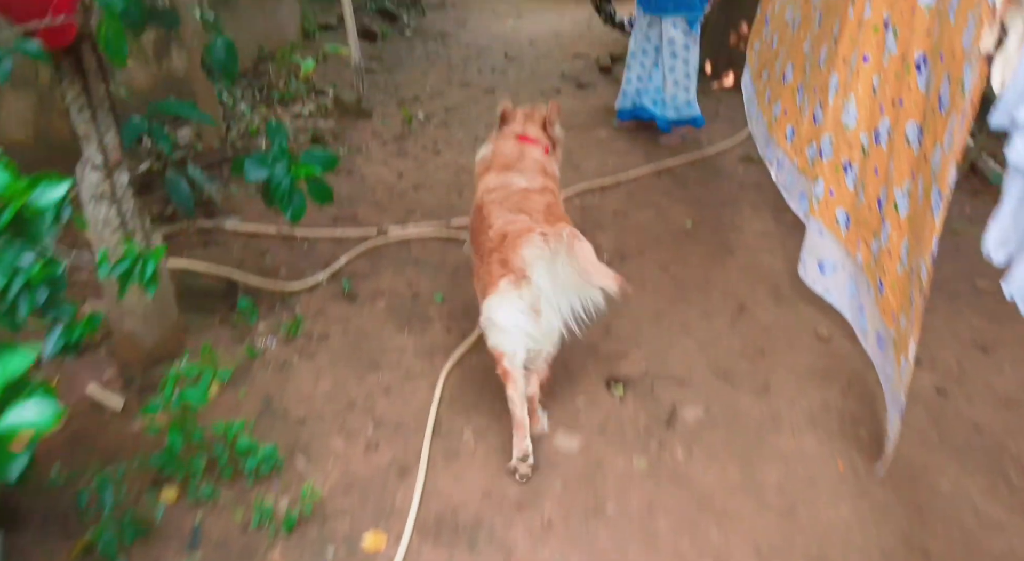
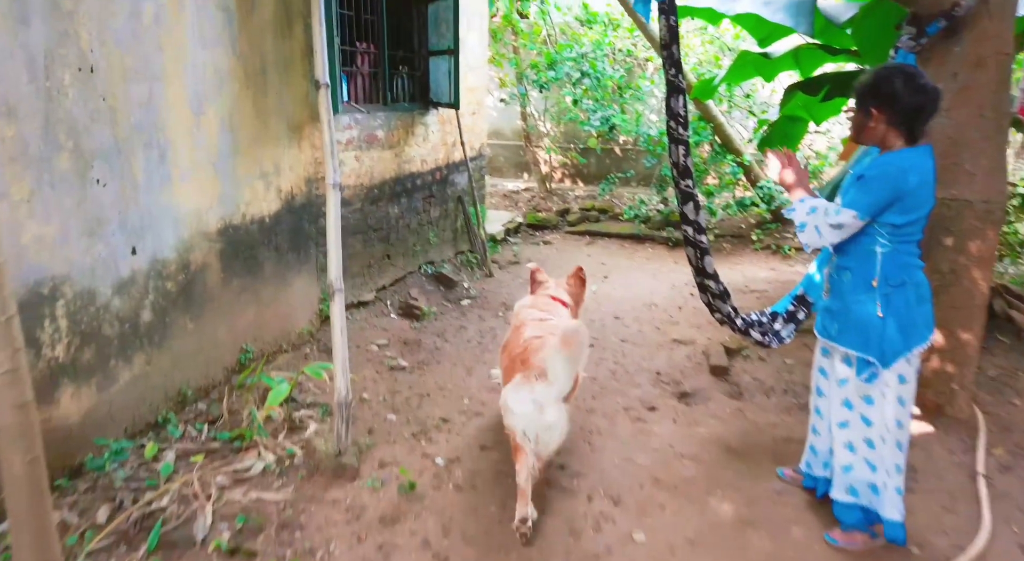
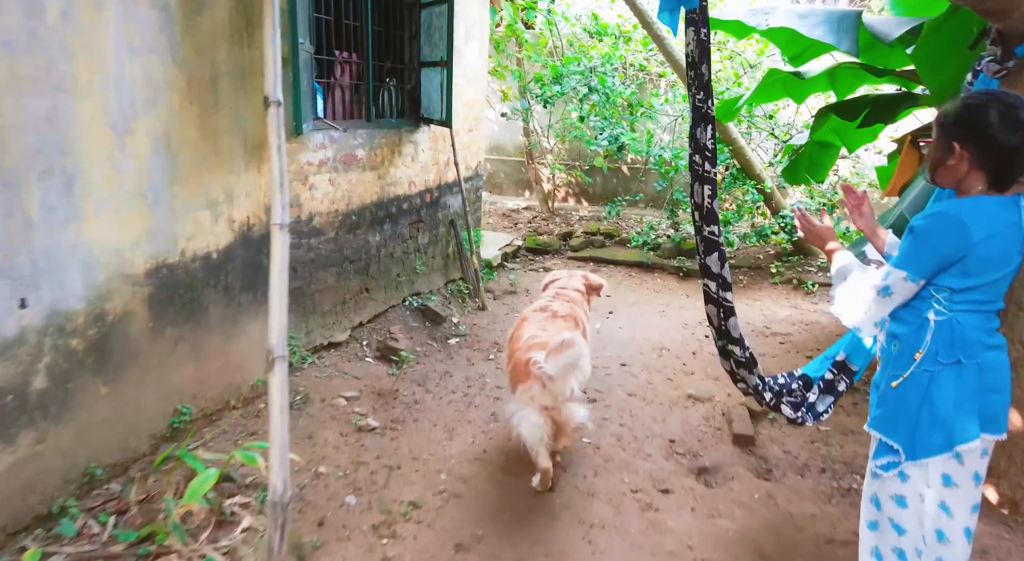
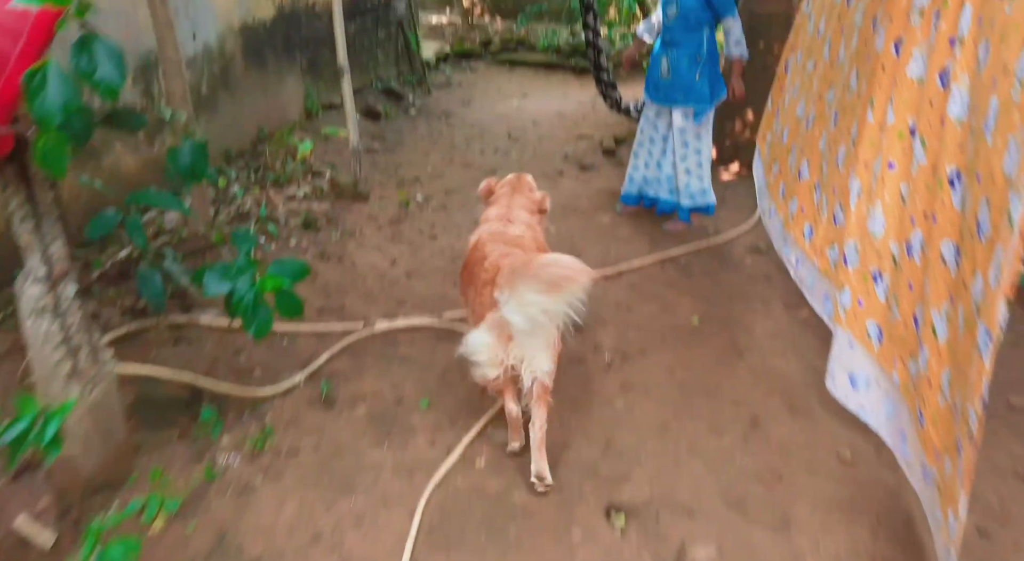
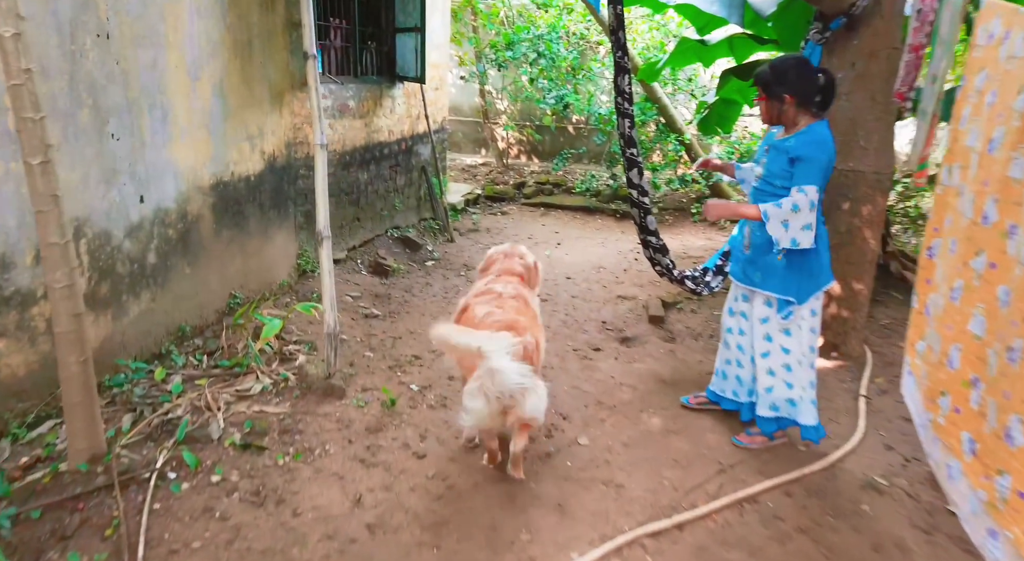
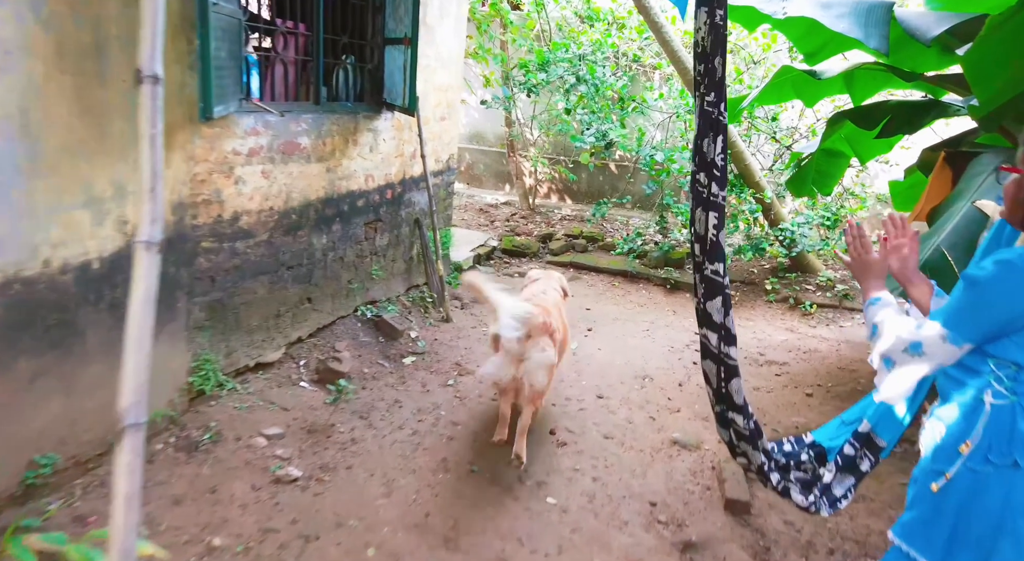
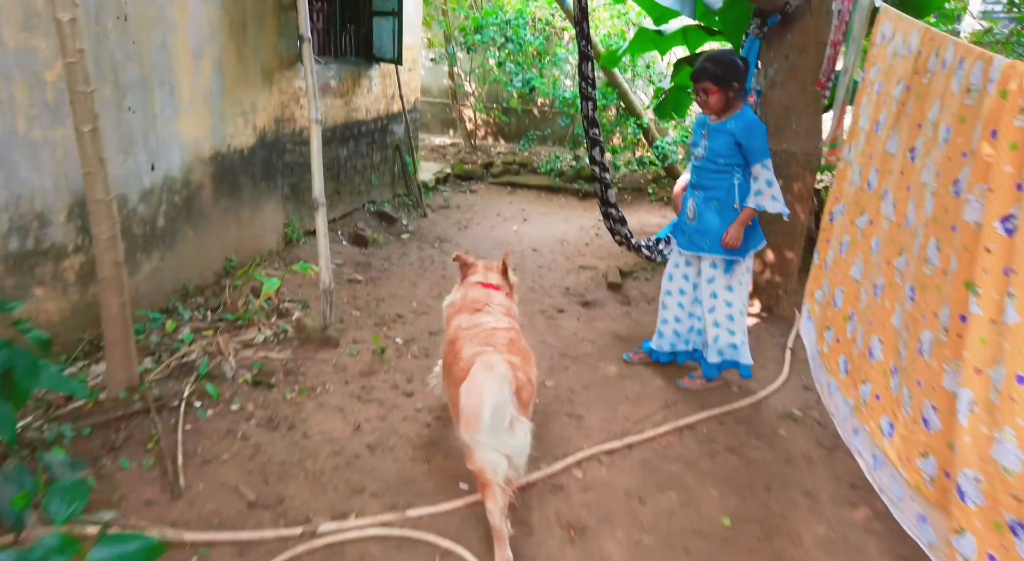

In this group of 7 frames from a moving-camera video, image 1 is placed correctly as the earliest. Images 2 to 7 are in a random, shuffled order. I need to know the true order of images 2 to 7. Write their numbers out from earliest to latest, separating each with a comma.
4, 7, 5, 2, 3, 6
